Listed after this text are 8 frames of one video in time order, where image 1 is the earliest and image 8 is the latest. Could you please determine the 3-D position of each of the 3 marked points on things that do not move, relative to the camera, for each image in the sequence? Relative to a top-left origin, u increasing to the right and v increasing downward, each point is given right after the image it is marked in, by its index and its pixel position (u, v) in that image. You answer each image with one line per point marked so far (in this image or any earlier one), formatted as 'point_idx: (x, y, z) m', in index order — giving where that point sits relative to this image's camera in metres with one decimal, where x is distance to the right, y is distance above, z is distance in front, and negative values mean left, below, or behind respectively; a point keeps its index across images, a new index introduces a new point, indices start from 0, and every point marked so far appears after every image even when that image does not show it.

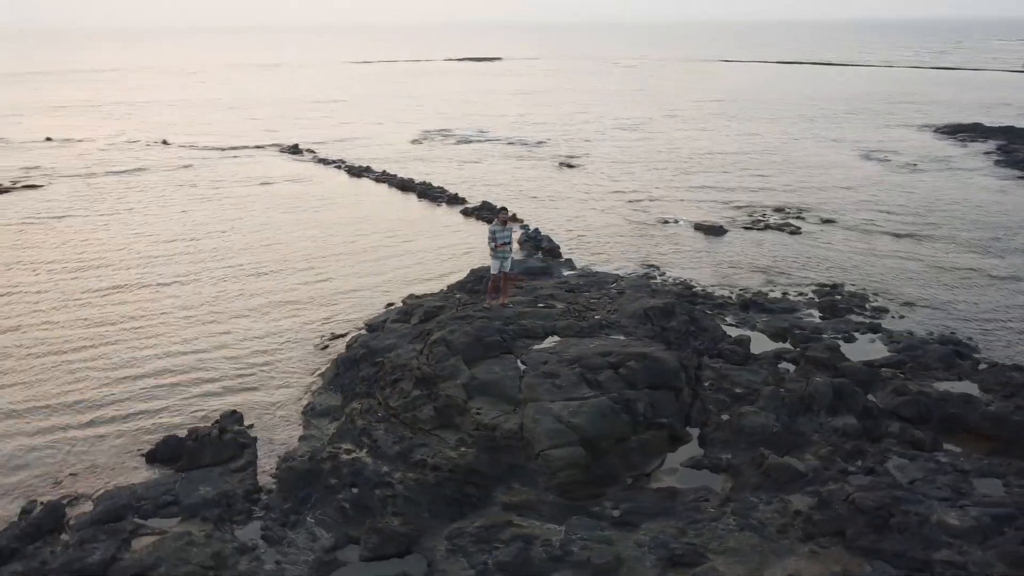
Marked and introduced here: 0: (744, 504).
0: (+2.3, -2.2, +8.2) m
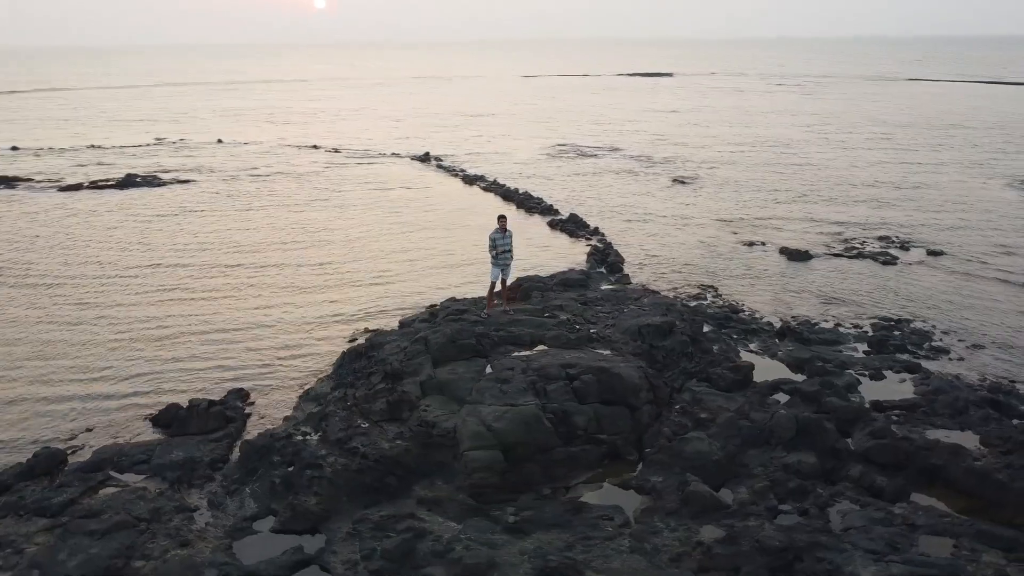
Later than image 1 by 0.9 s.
0: (+1.3, -2.4, +8.0) m
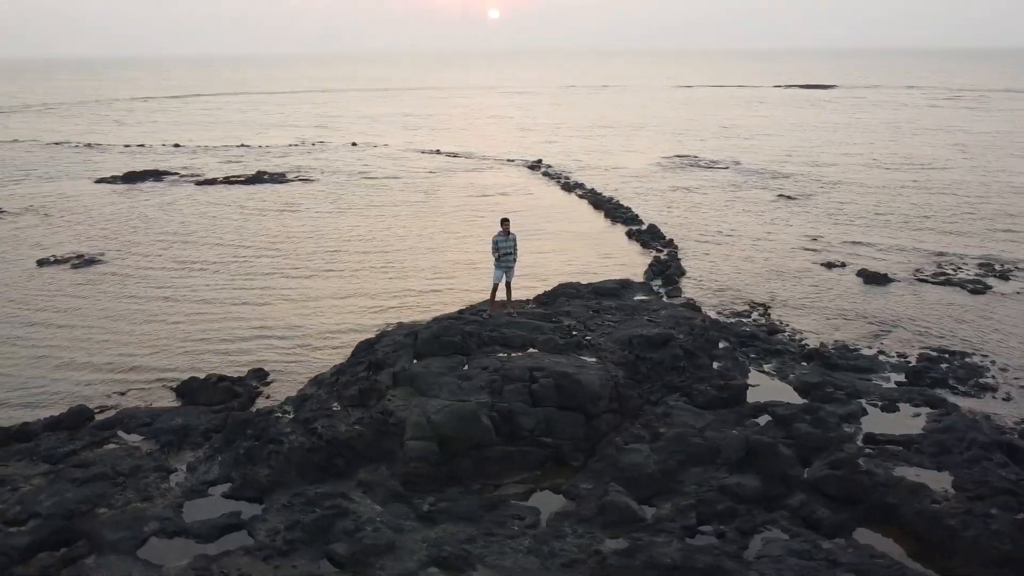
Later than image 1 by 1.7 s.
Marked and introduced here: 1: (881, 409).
0: (+0.4, -2.4, +8.0) m
1: (+5.1, -1.7, +11.1) m
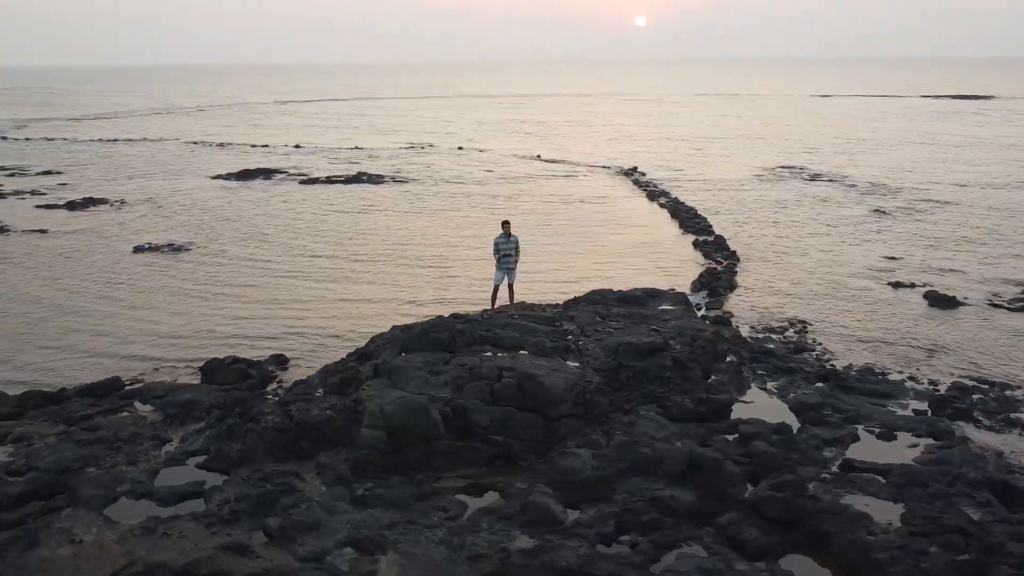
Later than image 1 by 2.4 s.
0: (-0.4, -2.4, +8.2) m
1: (+4.7, -1.9, +10.5) m
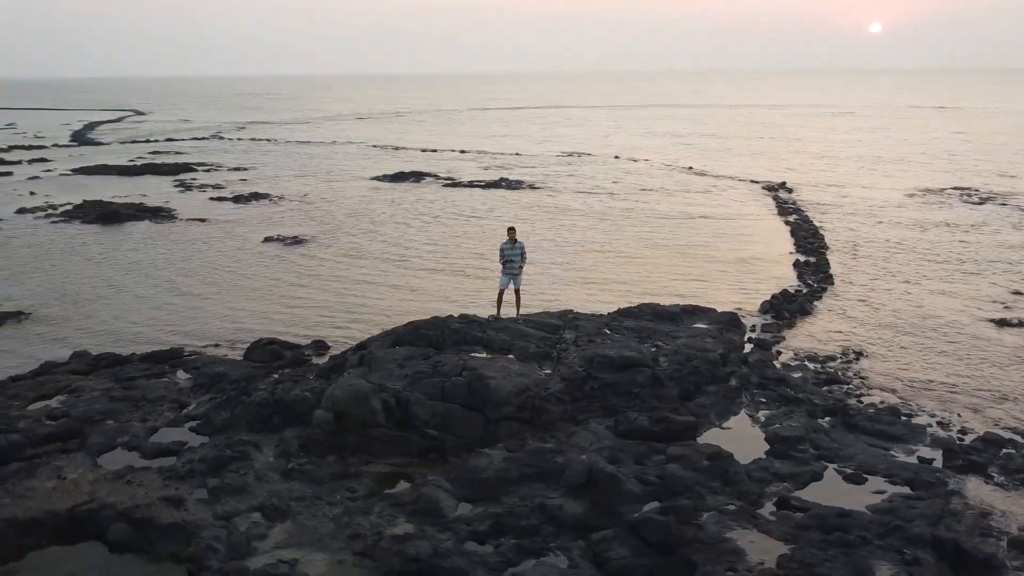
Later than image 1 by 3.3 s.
0: (-1.5, -2.4, +8.7) m
1: (+4.0, -2.3, +9.7) m
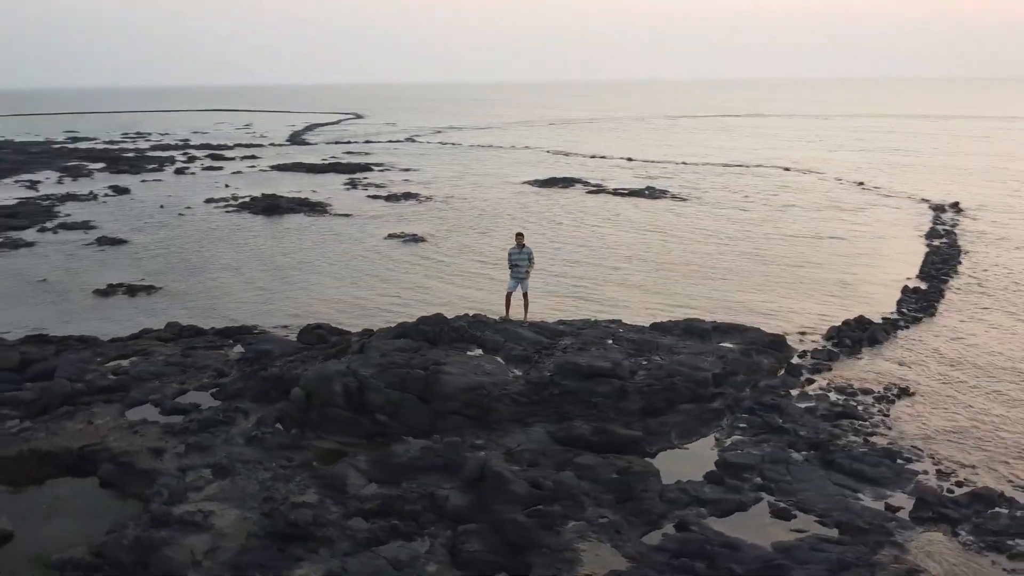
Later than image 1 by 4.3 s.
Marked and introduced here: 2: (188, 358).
0: (-2.6, -2.2, +9.7) m
1: (+3.0, -2.5, +9.2) m
2: (-5.8, -1.2, +14.5) m
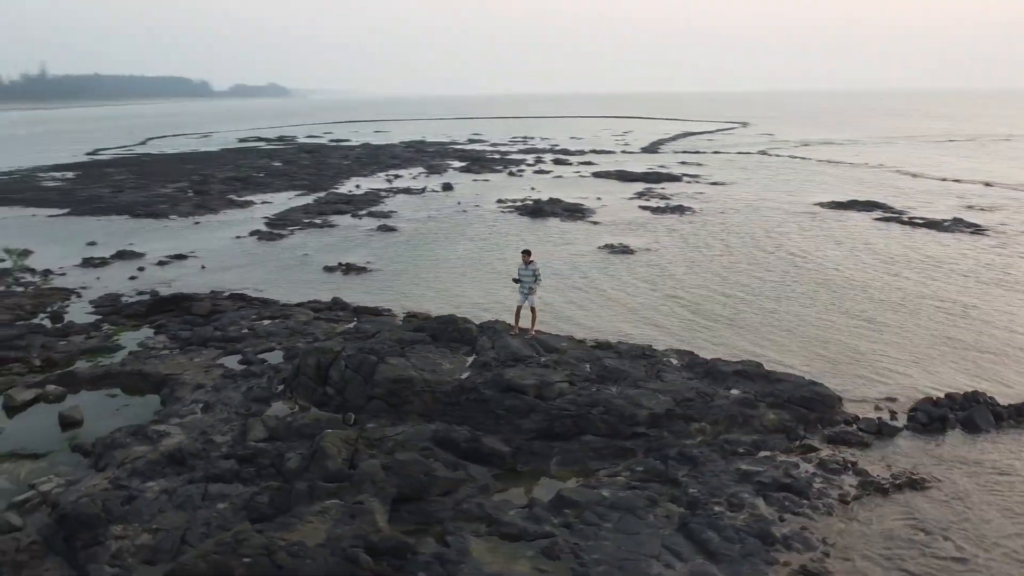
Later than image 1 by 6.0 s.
0: (-4.2, -2.0, +12.2) m
1: (+0.4, -2.9, +9.2) m
2: (-4.5, -0.8, +18.0) m
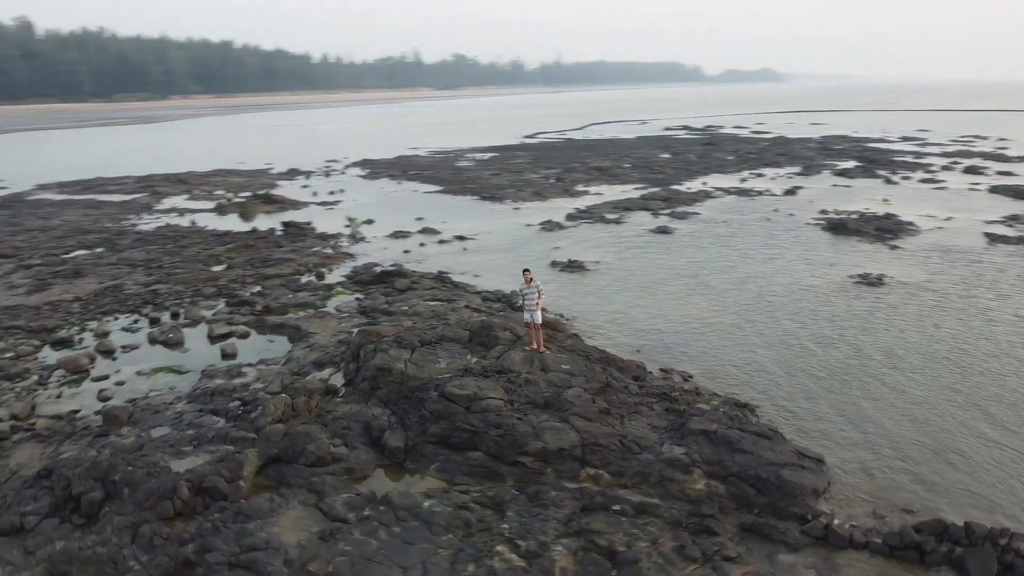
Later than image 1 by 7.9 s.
0: (-4.4, -1.7, +15.6) m
1: (-2.3, -3.2, +10.6) m
2: (-1.4, -0.6, +20.5) m
